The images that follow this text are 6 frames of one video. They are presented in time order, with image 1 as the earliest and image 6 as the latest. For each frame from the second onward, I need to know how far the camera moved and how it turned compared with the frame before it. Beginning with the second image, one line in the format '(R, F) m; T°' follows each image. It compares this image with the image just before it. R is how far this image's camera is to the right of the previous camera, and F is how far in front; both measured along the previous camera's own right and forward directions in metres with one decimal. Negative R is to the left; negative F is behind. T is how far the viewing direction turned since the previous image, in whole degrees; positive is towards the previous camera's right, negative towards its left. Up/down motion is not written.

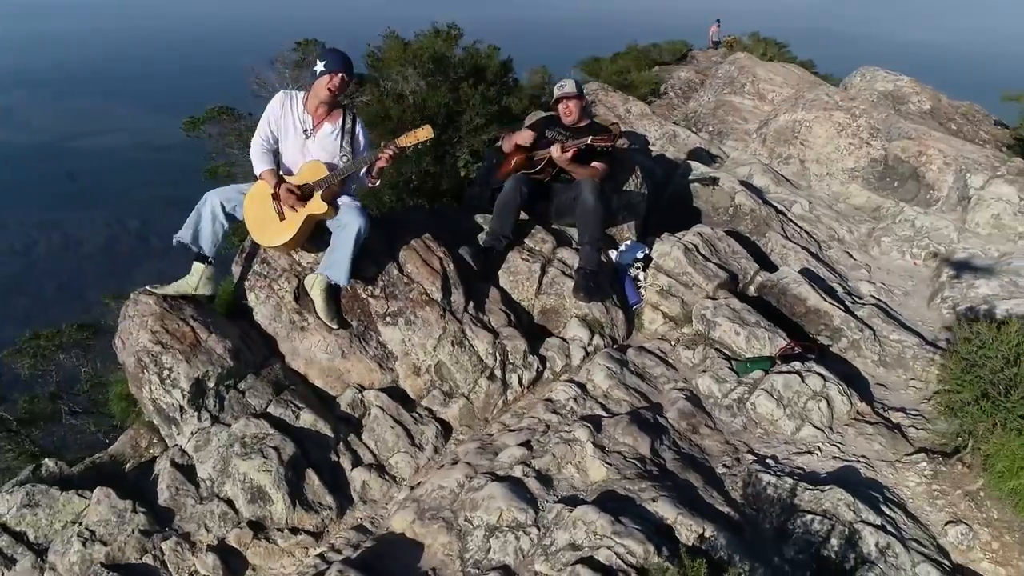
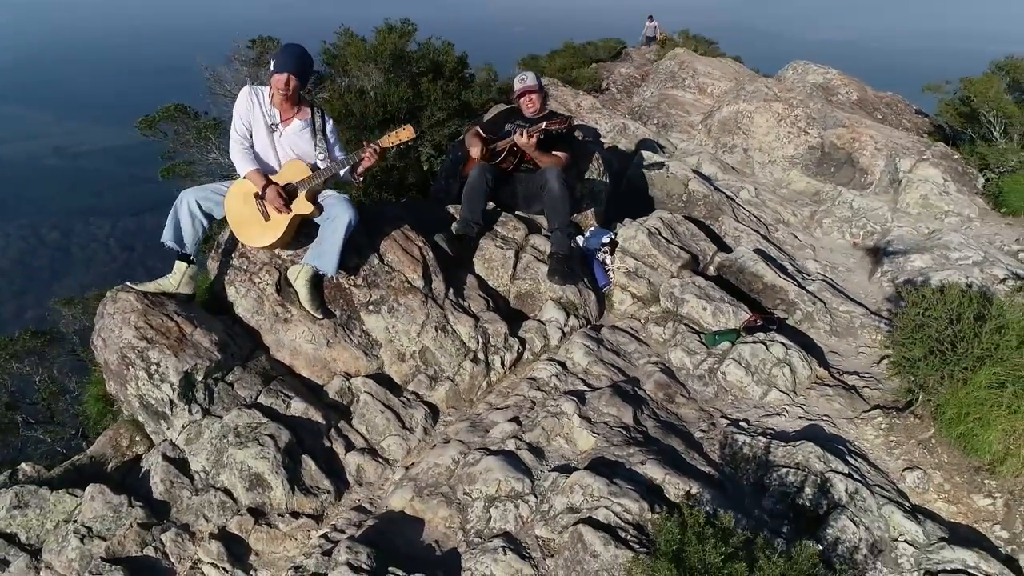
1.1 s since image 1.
(-0.4, -0.2) m; +5°
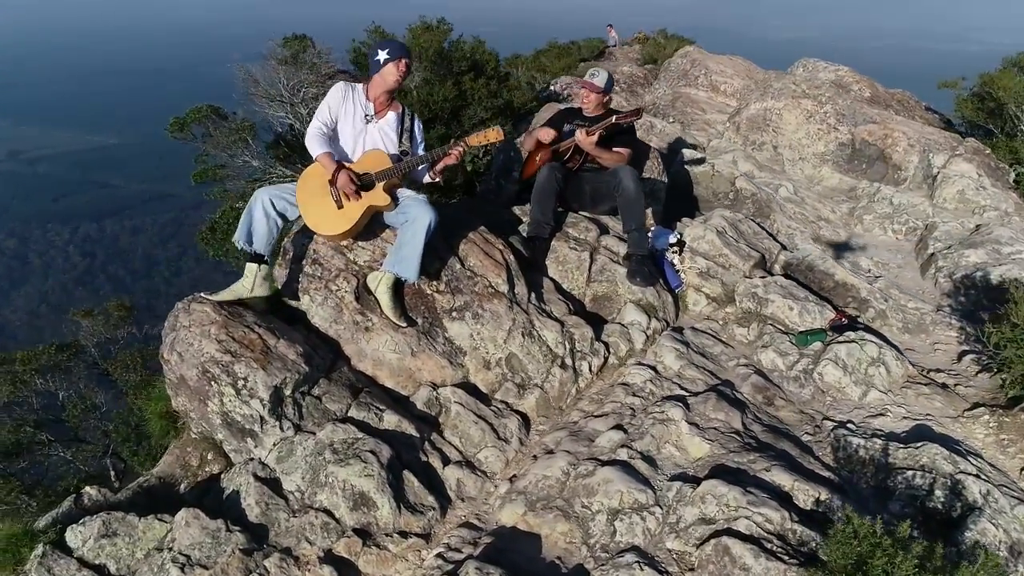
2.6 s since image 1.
(-1.1, +0.2) m; +3°
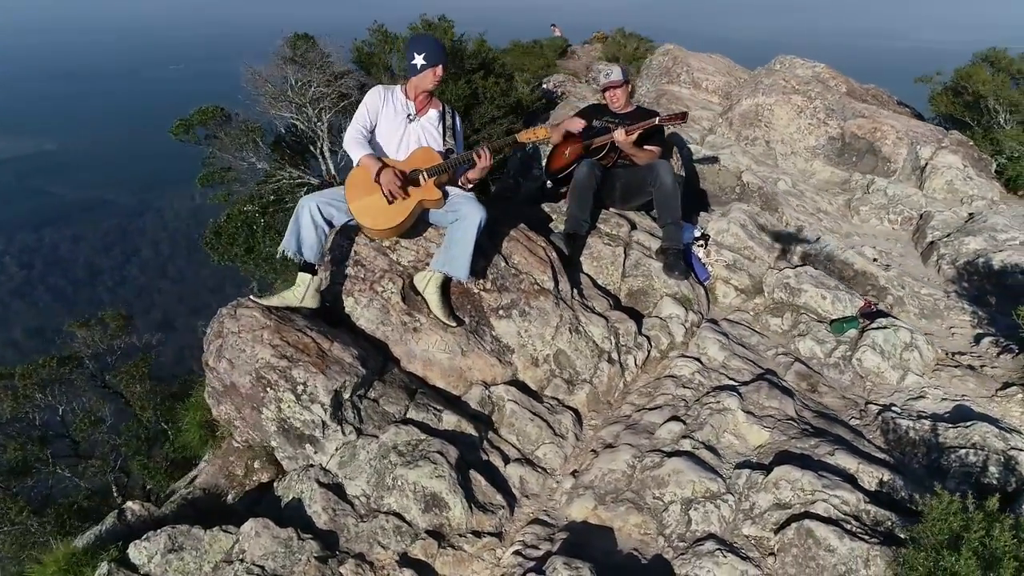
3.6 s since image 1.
(-0.8, 0.0) m; +4°
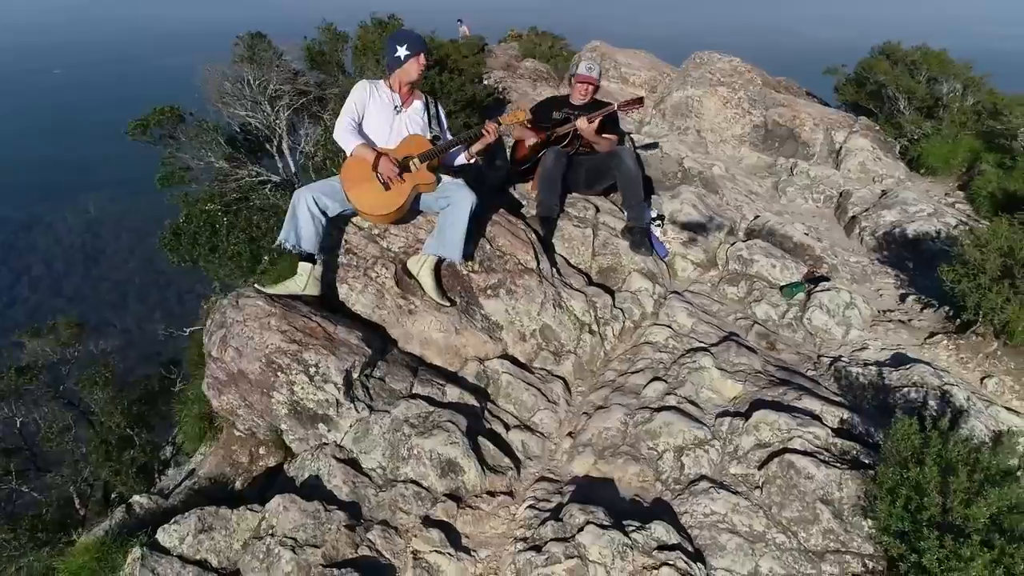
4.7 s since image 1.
(-0.7, -0.4) m; +7°
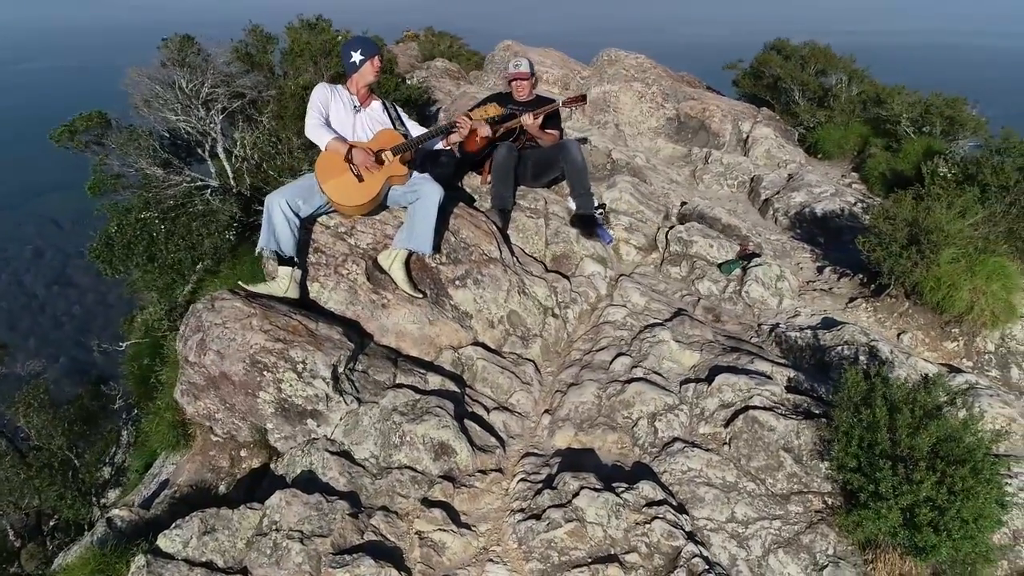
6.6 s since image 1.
(-0.7, -0.3) m; +8°
